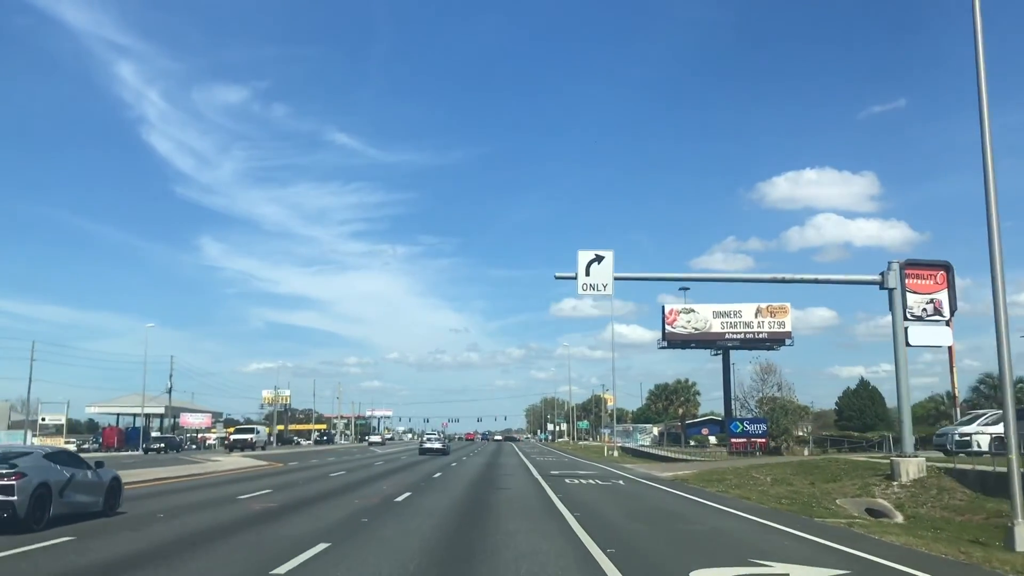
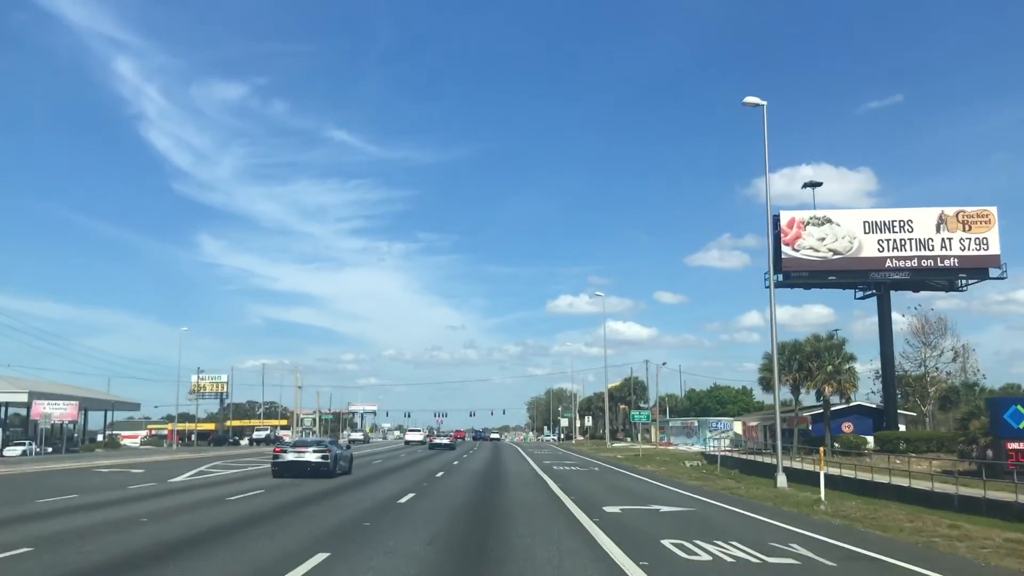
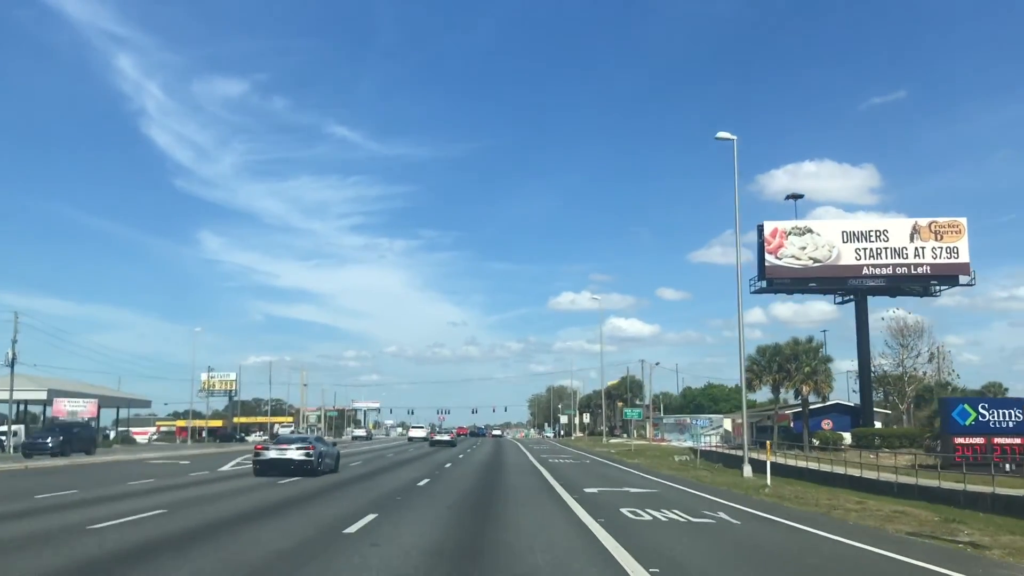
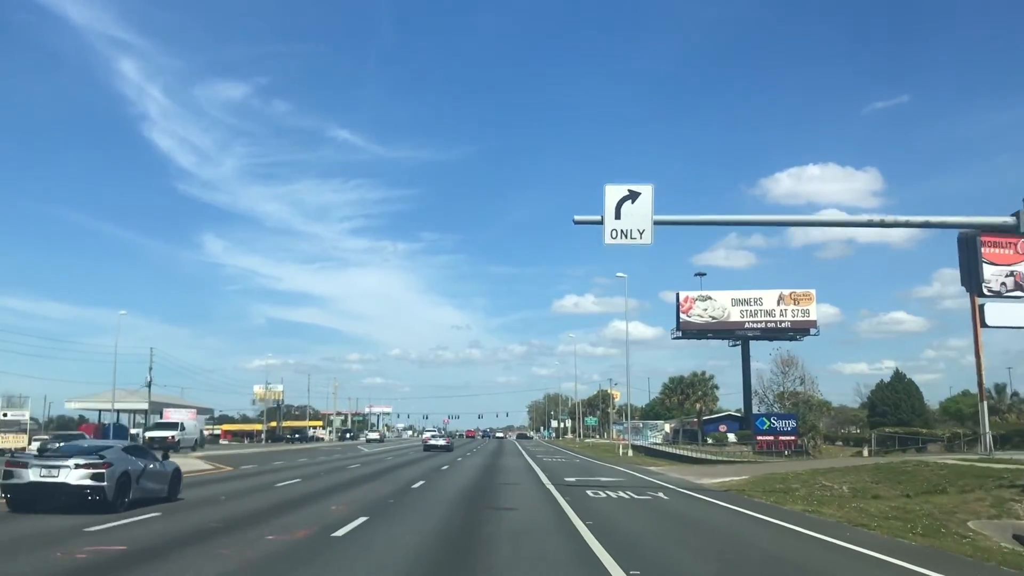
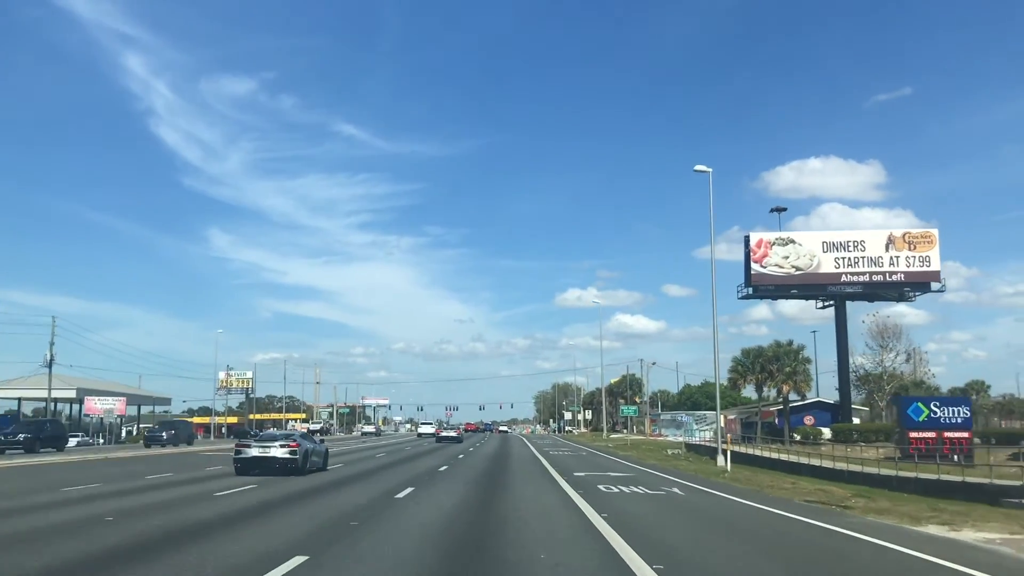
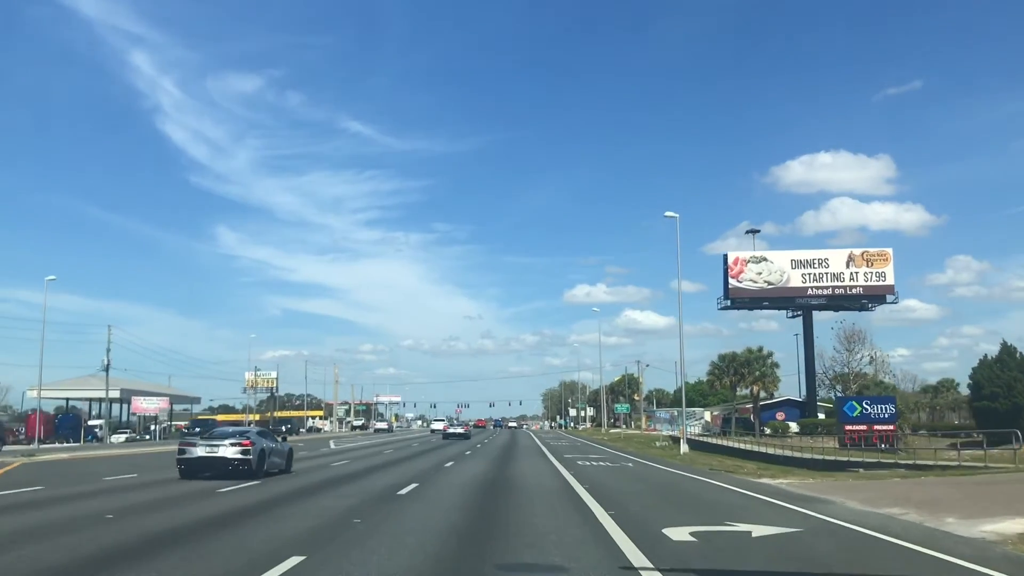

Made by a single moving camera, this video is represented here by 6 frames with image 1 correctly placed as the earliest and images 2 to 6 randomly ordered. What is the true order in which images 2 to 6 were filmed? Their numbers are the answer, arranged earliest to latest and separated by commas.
4, 6, 5, 3, 2
